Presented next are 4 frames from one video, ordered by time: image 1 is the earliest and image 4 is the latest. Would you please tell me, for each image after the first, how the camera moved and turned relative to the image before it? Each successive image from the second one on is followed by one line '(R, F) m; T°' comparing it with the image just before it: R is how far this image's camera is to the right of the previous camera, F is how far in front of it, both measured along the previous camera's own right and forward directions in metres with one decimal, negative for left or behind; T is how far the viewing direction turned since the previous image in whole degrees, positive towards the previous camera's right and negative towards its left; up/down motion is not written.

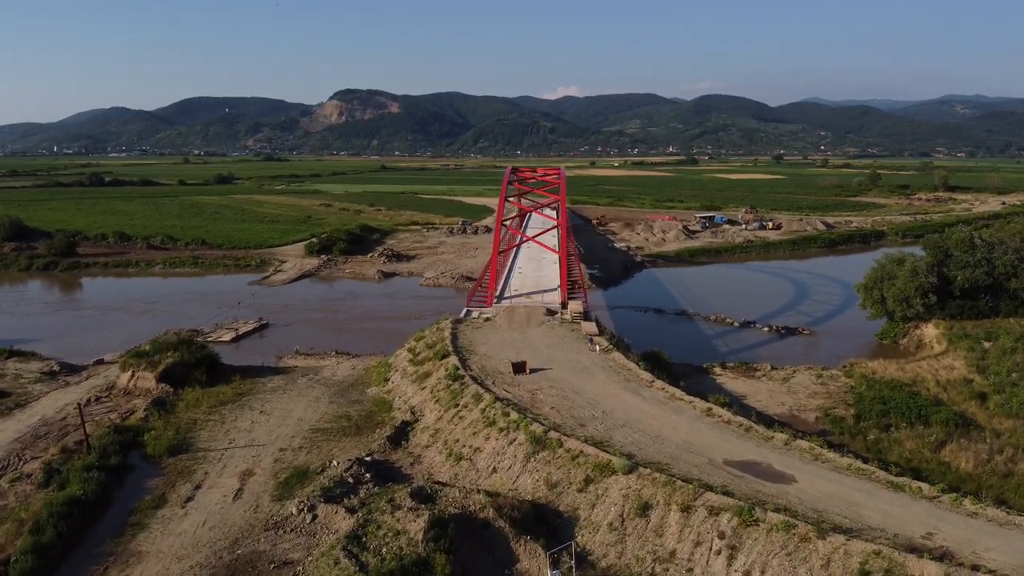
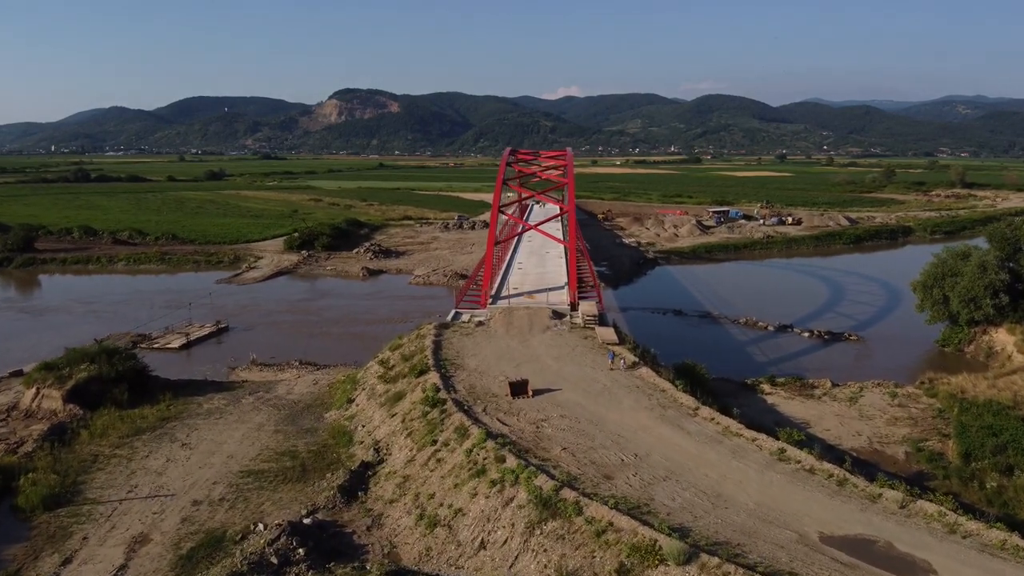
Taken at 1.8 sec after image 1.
(+0.1, +4.1) m; 0°
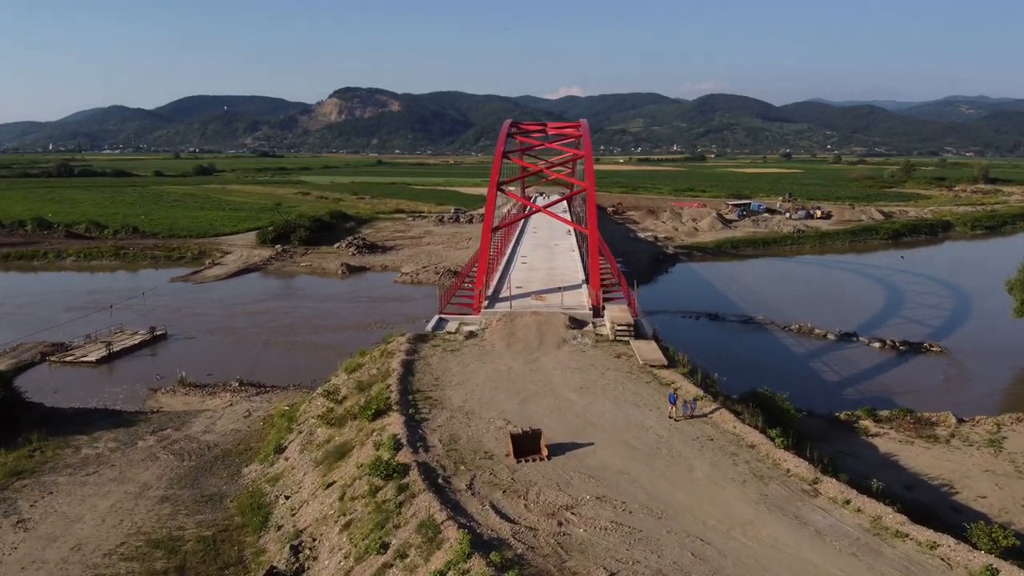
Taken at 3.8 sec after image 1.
(0.0, +4.7) m; 0°
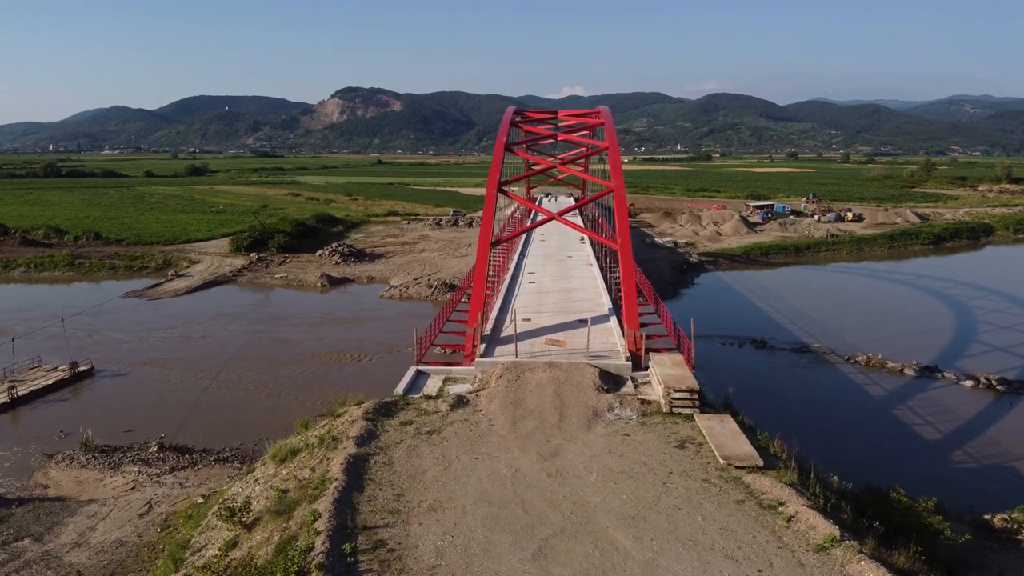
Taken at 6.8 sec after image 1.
(-0.1, +3.8) m; 0°
